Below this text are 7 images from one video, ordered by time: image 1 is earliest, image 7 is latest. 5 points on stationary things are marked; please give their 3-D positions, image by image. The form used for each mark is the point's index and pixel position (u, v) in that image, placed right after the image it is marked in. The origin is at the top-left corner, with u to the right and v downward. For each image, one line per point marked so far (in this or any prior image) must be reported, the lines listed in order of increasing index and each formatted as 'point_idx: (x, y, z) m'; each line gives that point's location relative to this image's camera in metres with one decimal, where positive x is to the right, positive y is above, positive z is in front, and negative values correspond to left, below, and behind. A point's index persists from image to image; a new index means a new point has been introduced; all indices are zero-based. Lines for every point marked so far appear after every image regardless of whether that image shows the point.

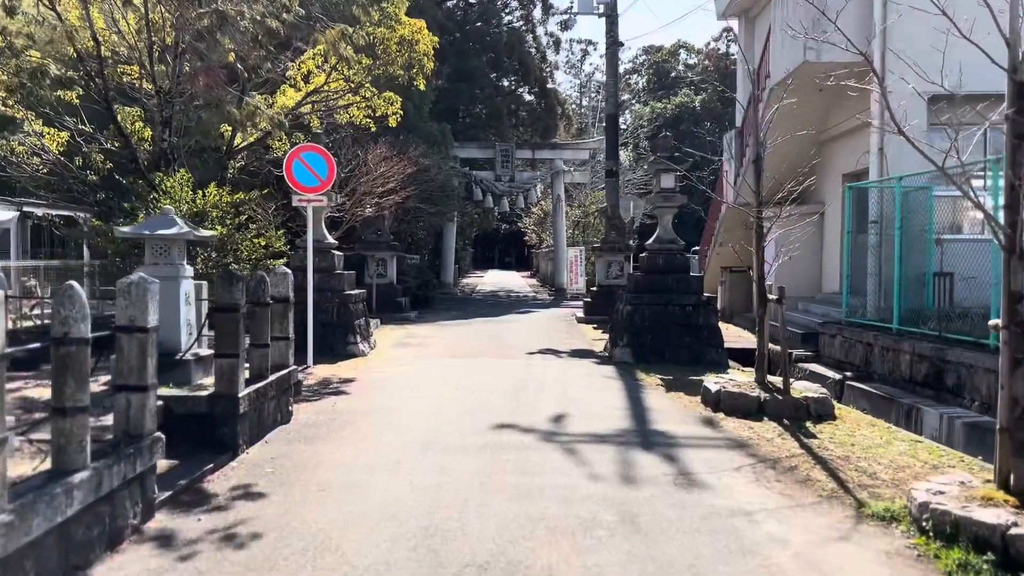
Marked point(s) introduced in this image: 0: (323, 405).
0: (-1.6, -1.0, +7.8) m
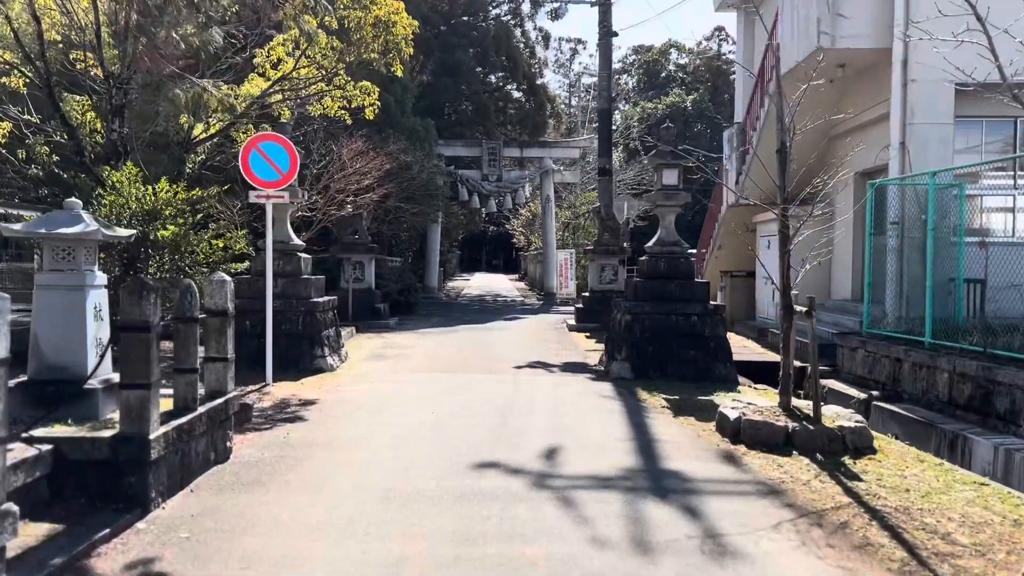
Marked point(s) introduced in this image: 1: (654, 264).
0: (-1.8, -1.1, +6.6) m
1: (+1.7, +0.3, +10.6) m
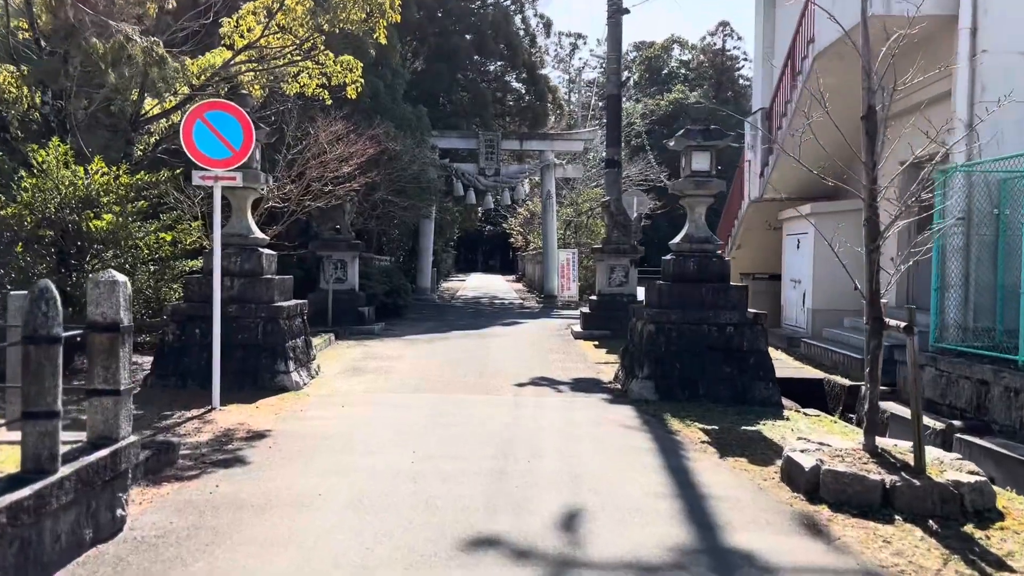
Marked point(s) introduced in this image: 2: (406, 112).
0: (-1.7, -1.1, +5.0) m
1: (+1.7, +0.2, +9.0) m
2: (-2.2, +3.7, +18.9) m
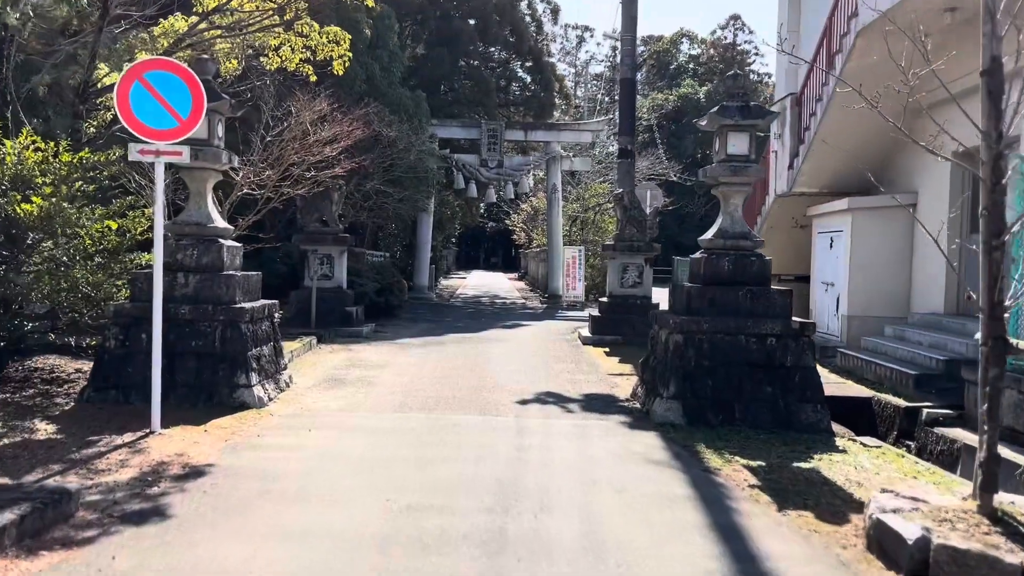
0: (-1.7, -1.1, +3.6) m
1: (+1.7, +0.2, +7.6) m
2: (-2.1, +3.7, +17.6) m
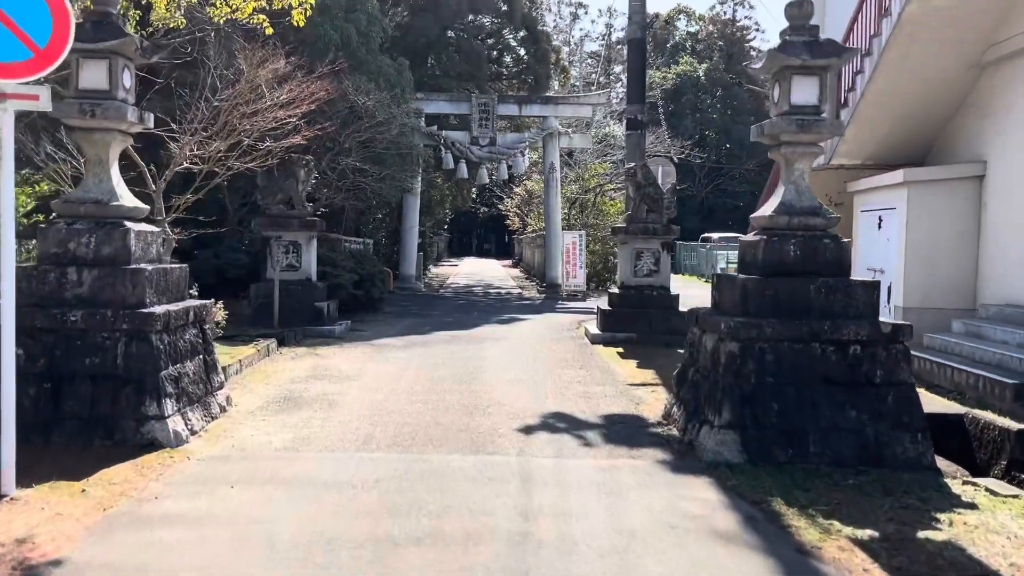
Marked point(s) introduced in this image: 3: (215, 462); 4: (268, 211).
0: (-1.7, -1.2, +1.8) m
1: (+1.7, +0.3, +5.8) m
2: (-2.2, +3.9, +15.7) m
3: (-1.7, -1.0, +5.2) m
4: (-3.1, +1.0, +11.6) m
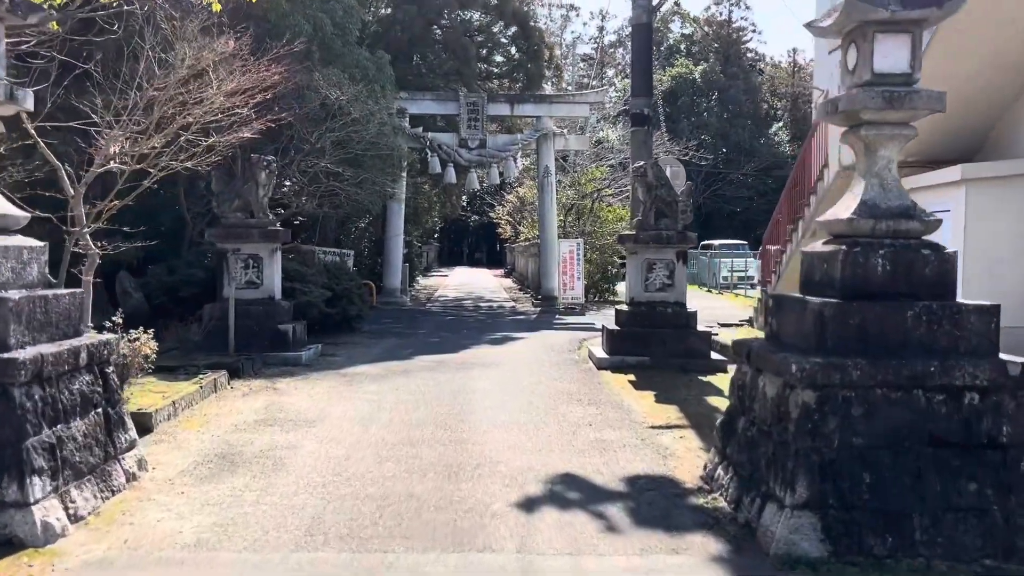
0: (-1.7, -1.3, +0.3) m
1: (+1.7, +0.1, +4.3) m
2: (-2.4, +3.6, +14.2) m
3: (-1.7, -1.2, +3.7) m
4: (-3.2, +0.8, +10.1) m
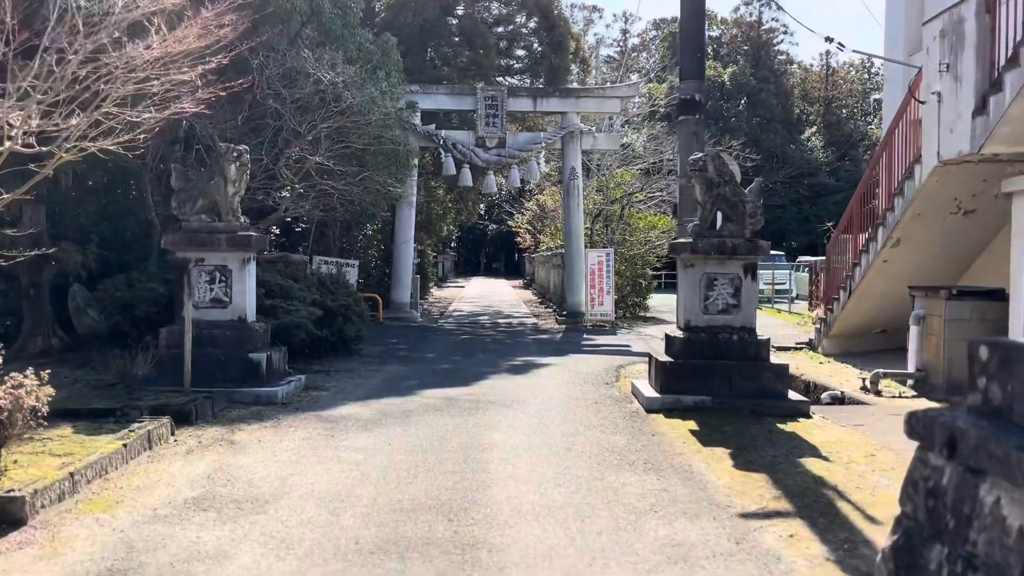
0: (-1.6, -1.4, -1.7) m
1: (+1.8, 0.0, +2.3) m
2: (-2.1, +3.4, +12.3) m
3: (-1.6, -1.3, +1.8) m
4: (-3.0, +0.6, +8.2) m
